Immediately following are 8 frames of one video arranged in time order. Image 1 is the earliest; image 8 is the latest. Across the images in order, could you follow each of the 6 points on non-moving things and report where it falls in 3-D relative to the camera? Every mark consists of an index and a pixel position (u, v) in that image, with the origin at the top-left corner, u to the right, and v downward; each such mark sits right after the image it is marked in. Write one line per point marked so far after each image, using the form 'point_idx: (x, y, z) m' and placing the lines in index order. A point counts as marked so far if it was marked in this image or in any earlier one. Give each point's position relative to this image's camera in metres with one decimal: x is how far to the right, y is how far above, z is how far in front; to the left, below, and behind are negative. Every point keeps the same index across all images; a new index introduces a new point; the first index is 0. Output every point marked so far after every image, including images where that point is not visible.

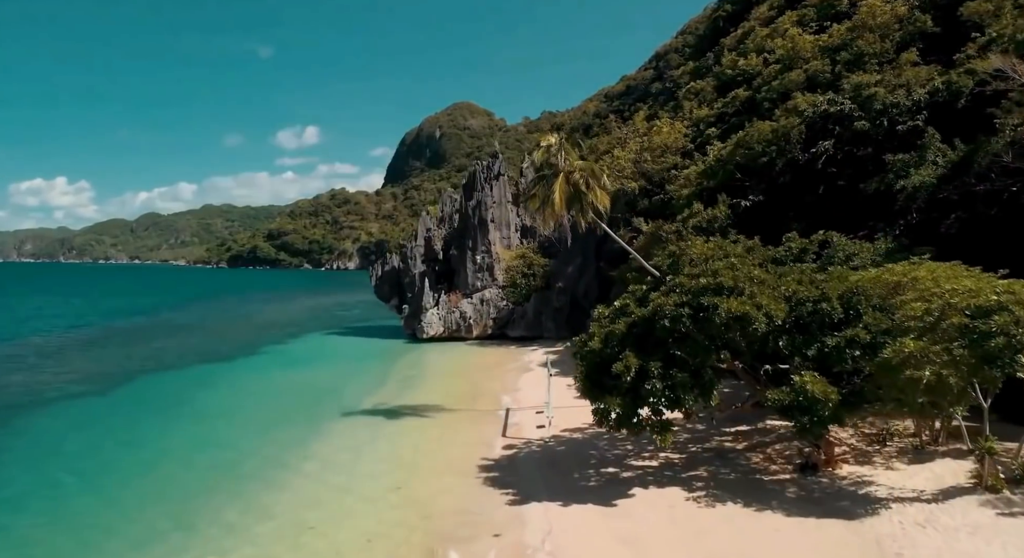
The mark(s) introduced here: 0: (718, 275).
0: (+4.0, +0.1, +11.3) m
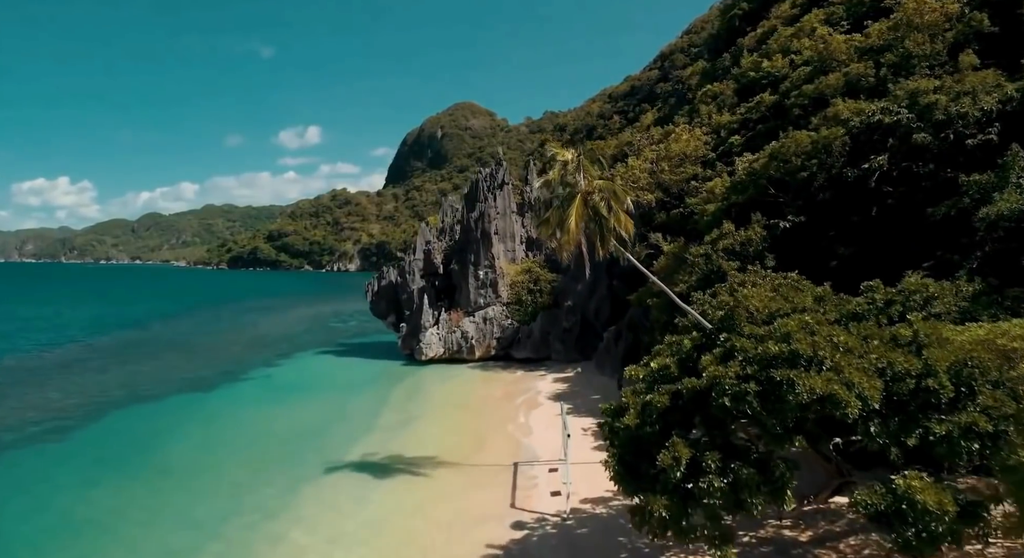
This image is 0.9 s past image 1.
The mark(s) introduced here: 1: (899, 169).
0: (+4.3, -0.9, +8.9) m
1: (+11.4, +3.3, +17.2) m
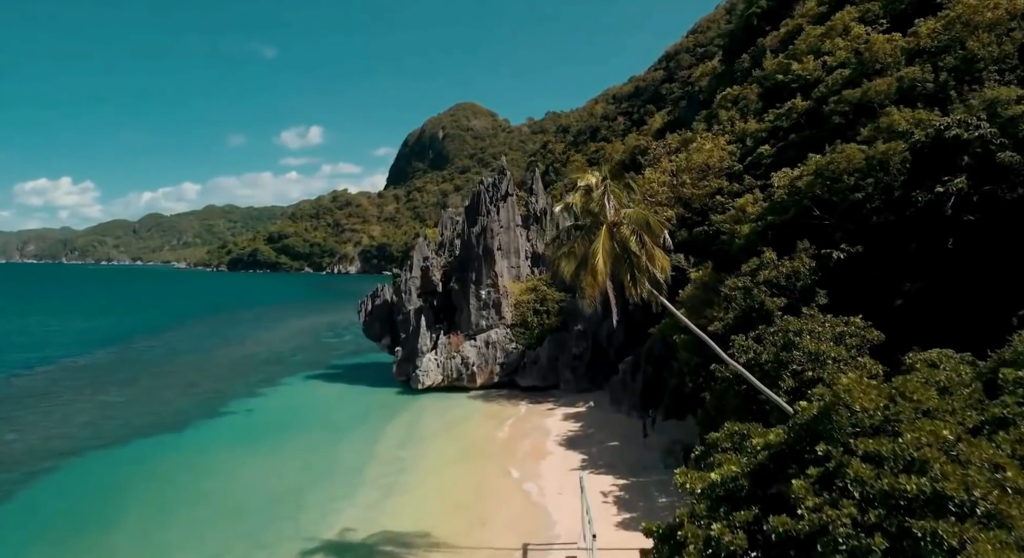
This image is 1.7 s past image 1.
0: (+4.5, -2.0, +6.2) m
1: (+11.7, +2.2, +14.5) m
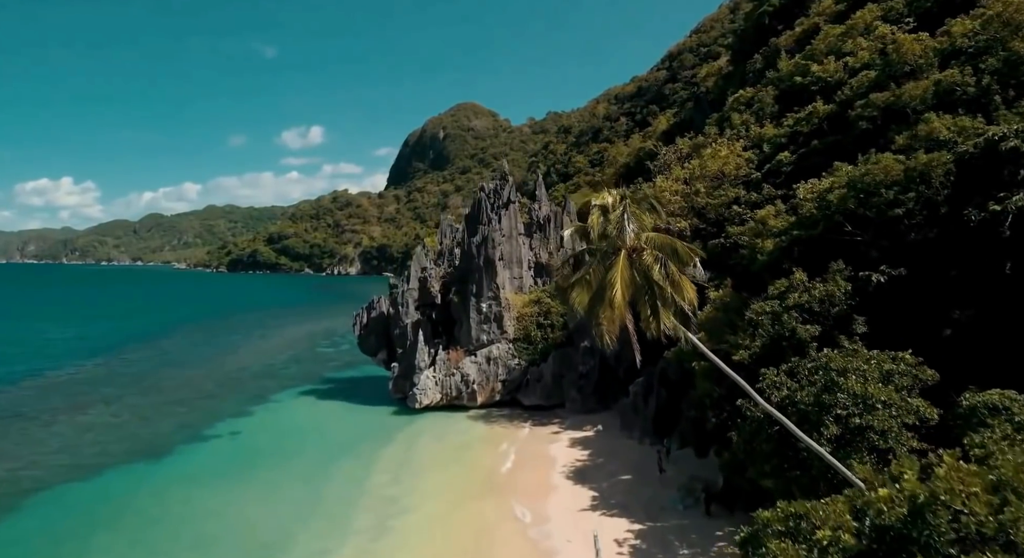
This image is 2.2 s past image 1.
0: (+4.6, -2.7, +4.6) m
1: (+11.8, +1.5, +12.9) m
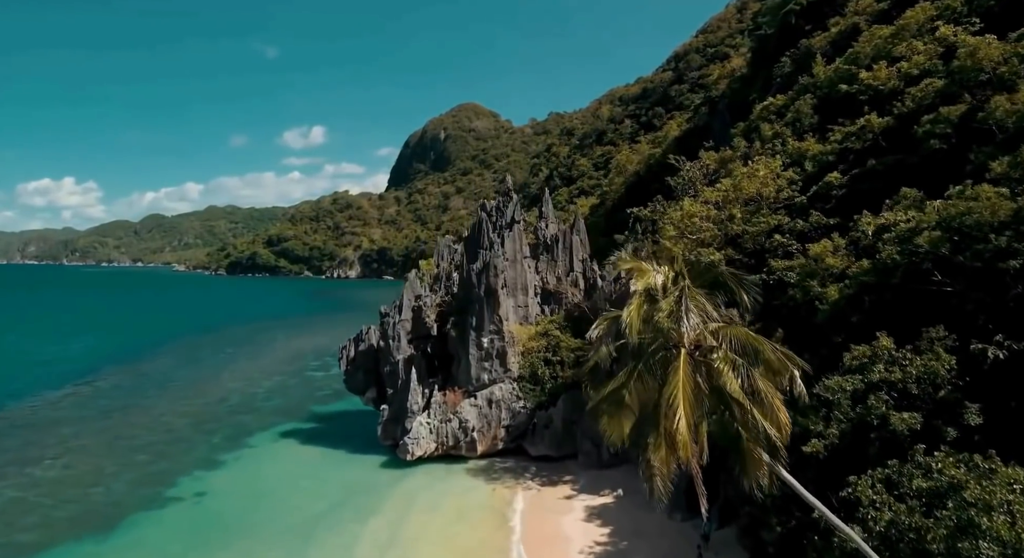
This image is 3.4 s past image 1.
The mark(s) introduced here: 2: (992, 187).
0: (+4.7, -4.1, +1.3) m
1: (+11.9, +0.1, +9.6) m
2: (+11.3, +2.2, +13.7) m
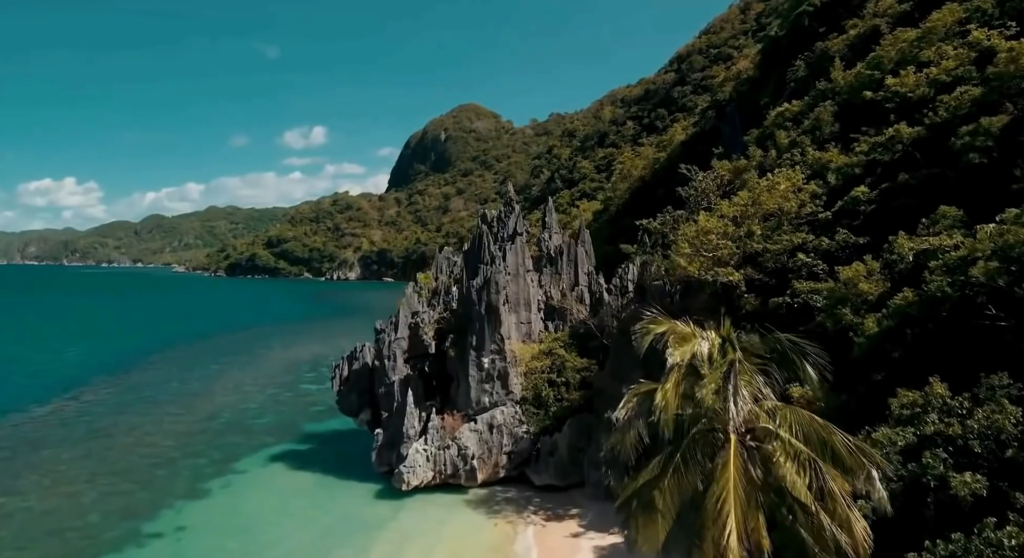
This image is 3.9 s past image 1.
0: (+4.8, -4.9, -0.2) m
1: (+12.0, -0.7, +8.1) m
2: (+11.4, +1.4, +12.2) m
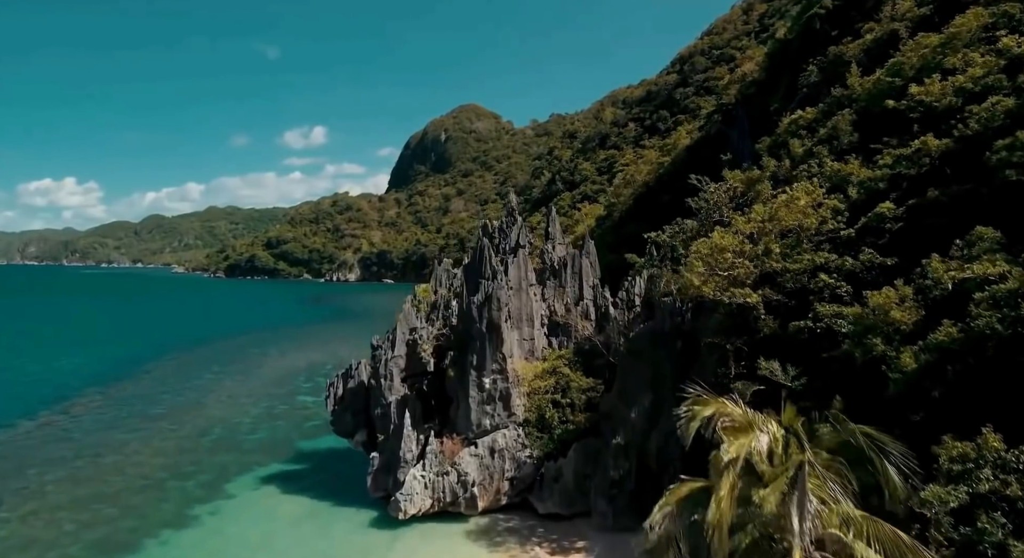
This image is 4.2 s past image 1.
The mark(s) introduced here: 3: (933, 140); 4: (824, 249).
0: (+4.9, -5.5, -1.3) m
1: (+12.1, -1.4, +6.9) m
2: (+11.5, +0.7, +11.1) m
3: (+13.3, +4.3, +18.4) m
4: (+9.9, +0.9, +18.4) m
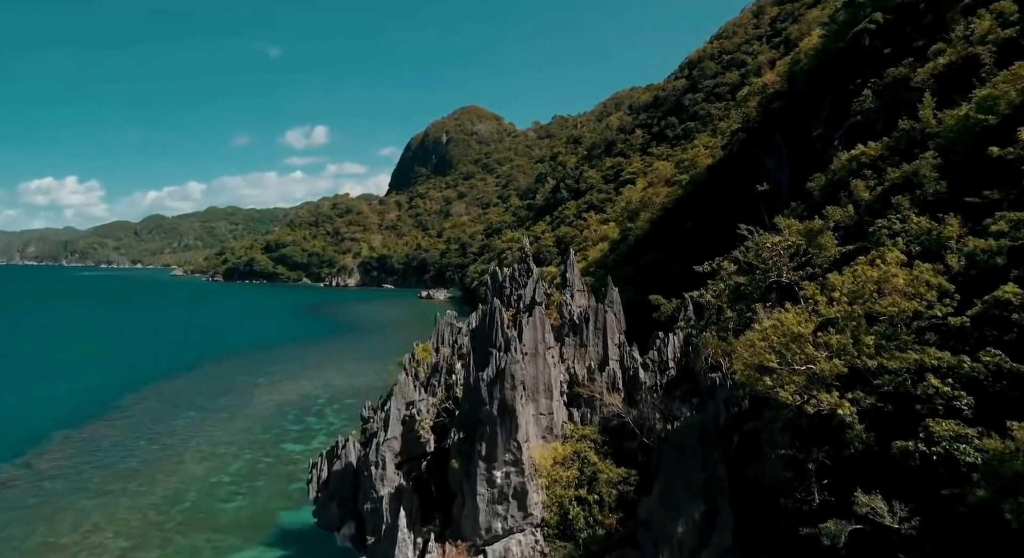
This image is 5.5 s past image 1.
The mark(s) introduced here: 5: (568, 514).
0: (+5.4, -8.1, -5.2) m
1: (+12.7, -3.9, +3.1) m
2: (+12.1, -1.8, +7.2) m
3: (+13.9, +1.7, +14.5) m
4: (+10.4, -1.6, +14.5) m
5: (+1.9, -8.0, +19.7) m
